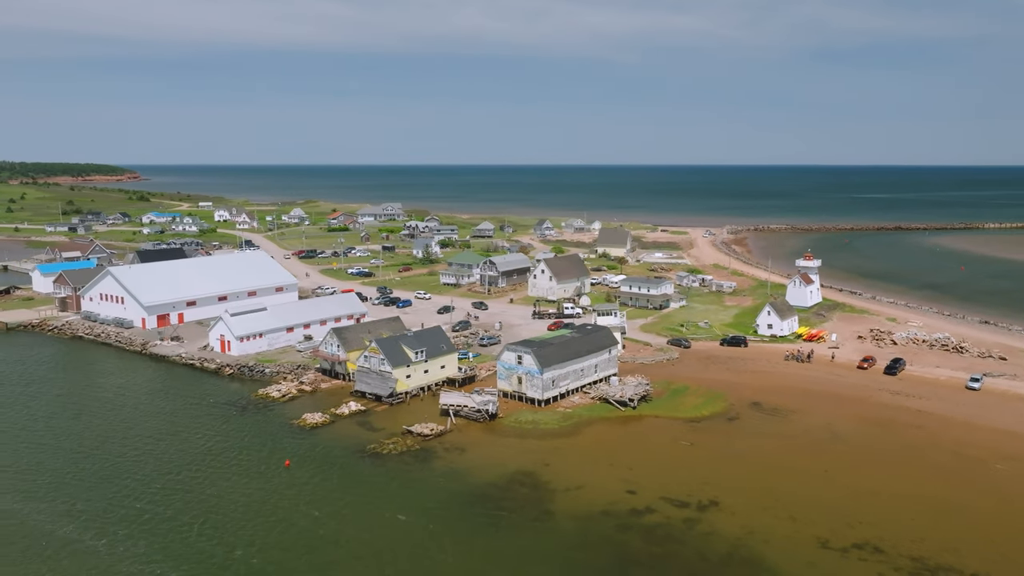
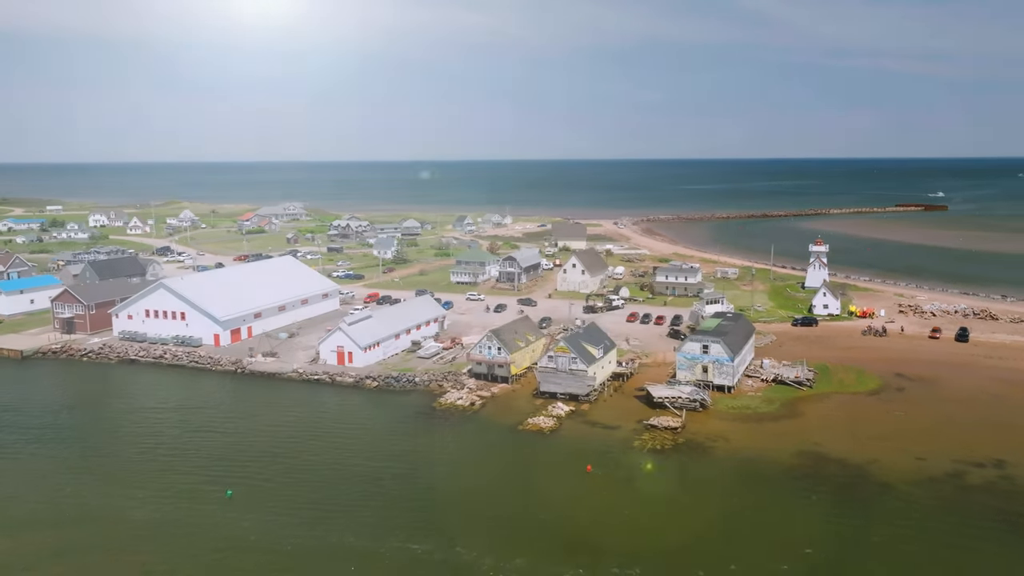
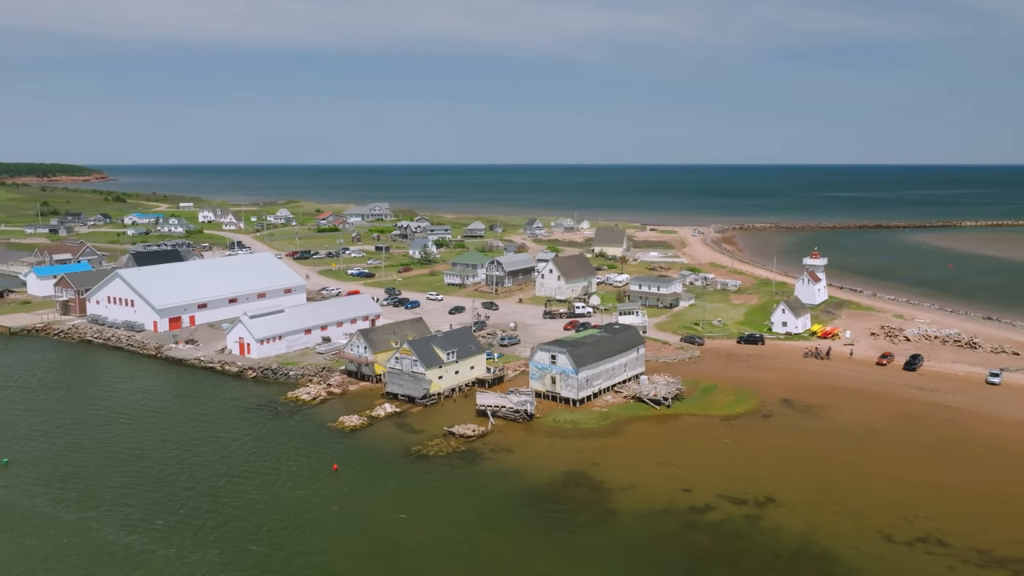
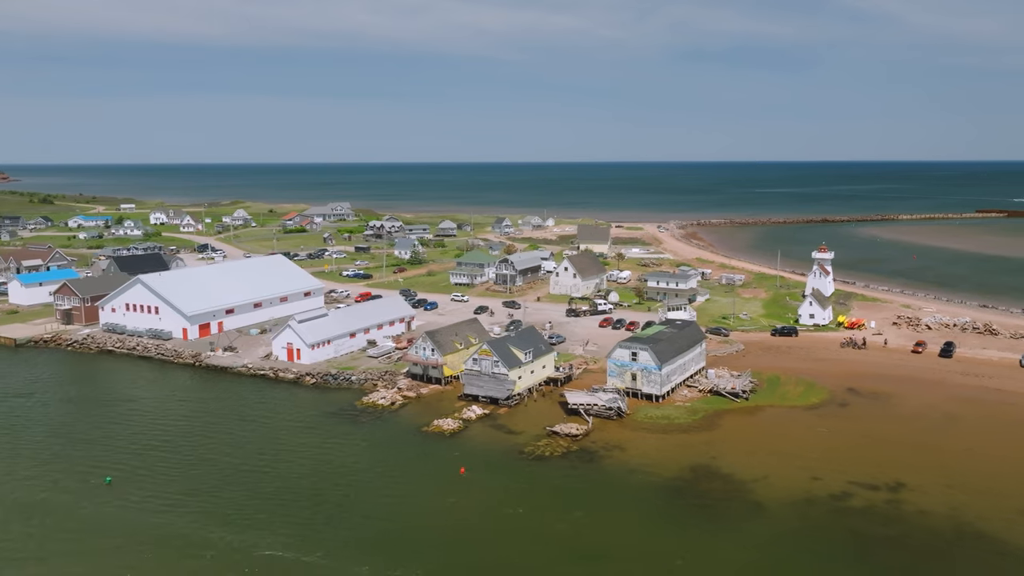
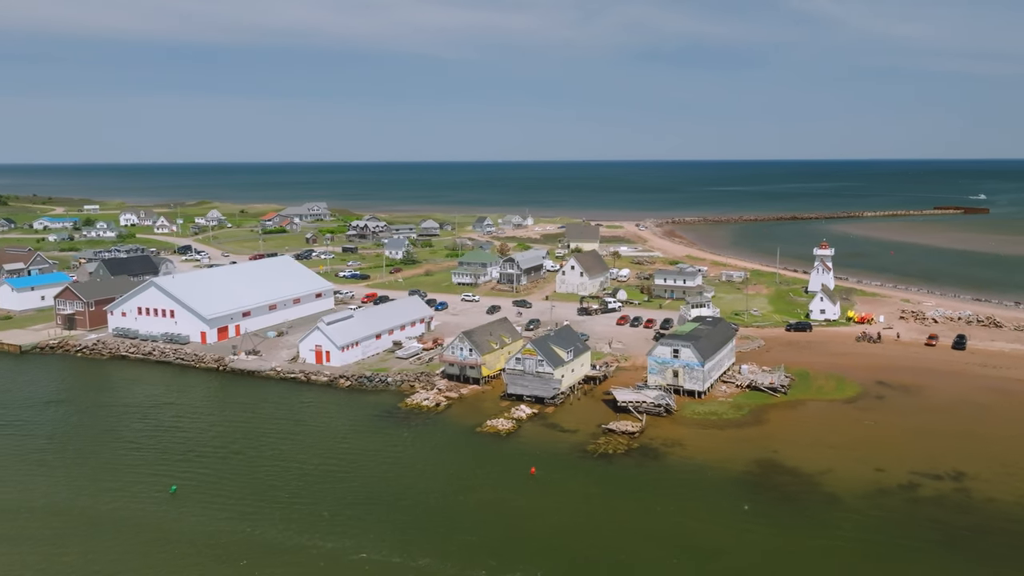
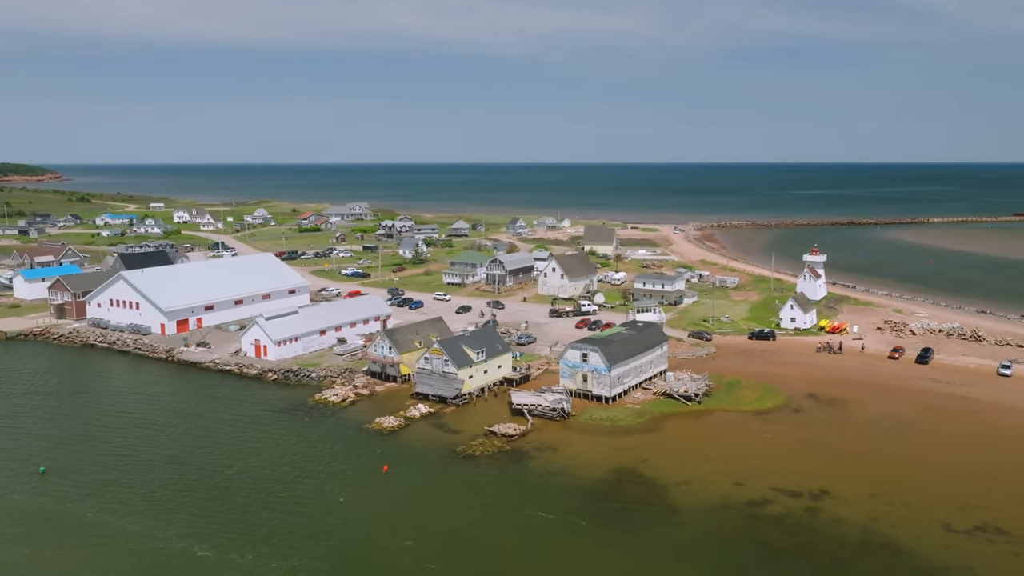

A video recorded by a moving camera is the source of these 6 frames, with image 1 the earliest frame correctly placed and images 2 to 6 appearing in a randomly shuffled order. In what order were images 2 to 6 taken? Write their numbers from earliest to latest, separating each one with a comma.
3, 6, 4, 5, 2
